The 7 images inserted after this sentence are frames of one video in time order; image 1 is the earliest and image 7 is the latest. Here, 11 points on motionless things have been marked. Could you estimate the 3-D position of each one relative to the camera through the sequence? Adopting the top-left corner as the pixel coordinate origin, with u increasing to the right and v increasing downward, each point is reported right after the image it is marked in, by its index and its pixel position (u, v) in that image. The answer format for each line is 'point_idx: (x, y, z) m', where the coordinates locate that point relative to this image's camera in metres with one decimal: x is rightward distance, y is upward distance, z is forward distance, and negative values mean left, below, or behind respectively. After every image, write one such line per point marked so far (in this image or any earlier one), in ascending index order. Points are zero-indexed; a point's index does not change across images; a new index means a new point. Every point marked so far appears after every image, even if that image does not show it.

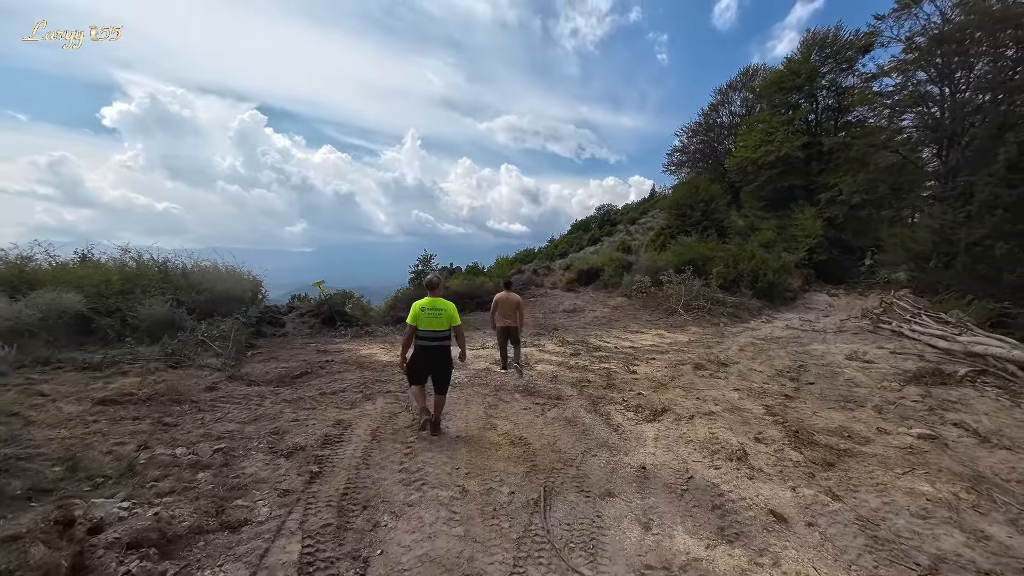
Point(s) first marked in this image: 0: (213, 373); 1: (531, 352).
0: (-4.8, -1.4, +6.8) m
1: (+0.5, -1.7, +11.2) m
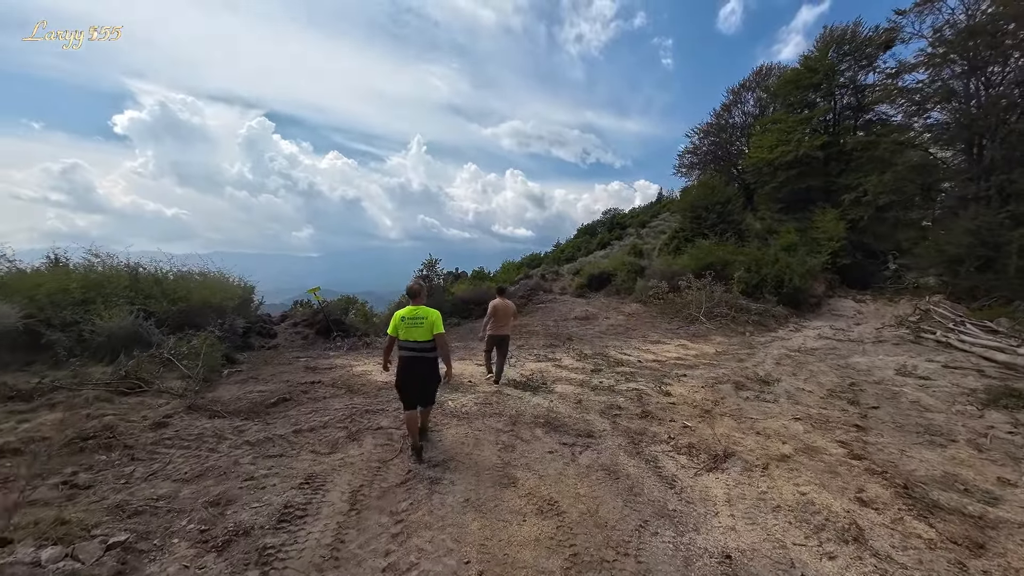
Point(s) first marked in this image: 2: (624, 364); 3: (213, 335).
0: (-4.5, -1.5, +5.7) m
1: (+0.8, -1.8, +10.0) m
2: (+2.9, -2.0, +11.1) m
3: (-5.8, -0.9, +8.3) m
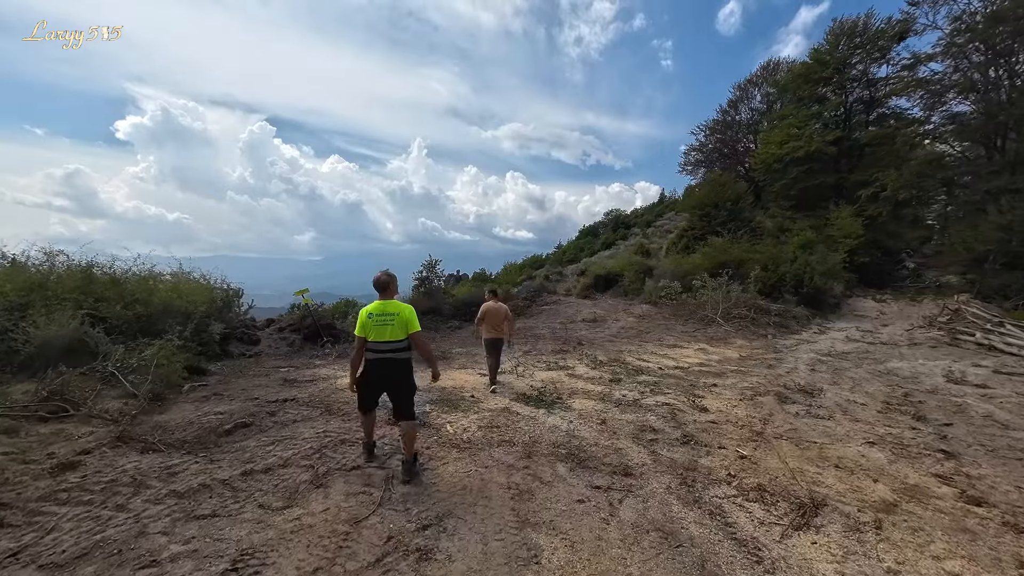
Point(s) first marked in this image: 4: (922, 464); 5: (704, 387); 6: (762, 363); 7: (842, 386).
0: (-4.4, -1.5, +4.5) m
1: (+1.0, -1.8, +8.8) m
2: (+3.0, -2.0, +9.9) m
3: (-5.7, -0.9, +7.2) m
4: (+4.7, -2.0, +5.0) m
5: (+3.9, -2.0, +8.7) m
6: (+7.1, -2.1, +12.2) m
7: (+7.3, -2.2, +9.4) m
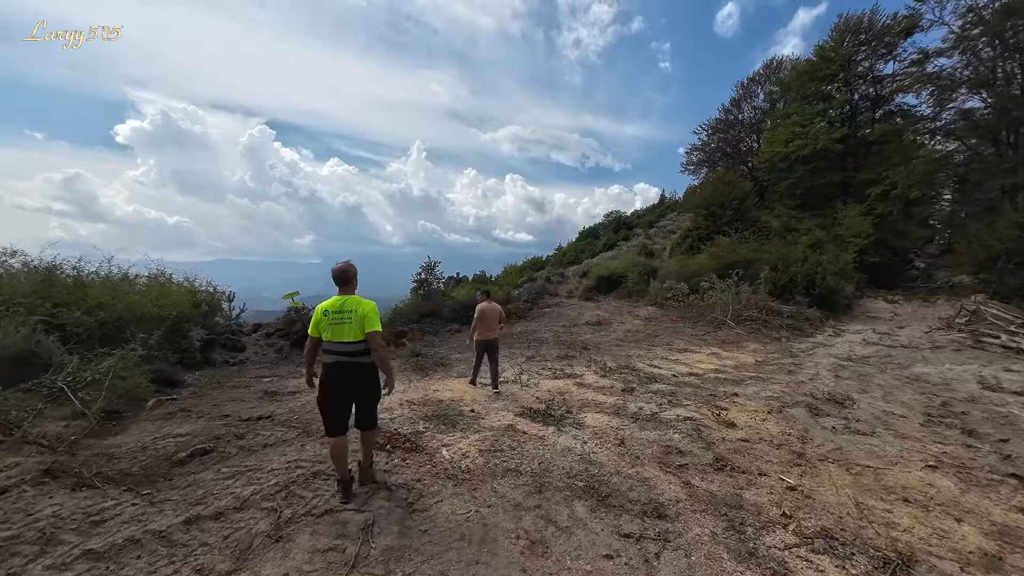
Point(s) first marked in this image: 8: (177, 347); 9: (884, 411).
0: (-4.3, -1.5, +3.8) m
1: (+1.0, -1.9, +8.1) m
2: (+3.1, -2.0, +9.2) m
3: (-5.6, -1.0, +6.4) m
4: (+4.8, -2.0, +4.2) m
5: (+3.9, -2.0, +7.9) m
6: (+7.1, -2.1, +11.4) m
7: (+7.3, -2.2, +8.7) m
8: (-7.3, -1.3, +9.2) m
9: (+6.4, -2.1, +7.4) m
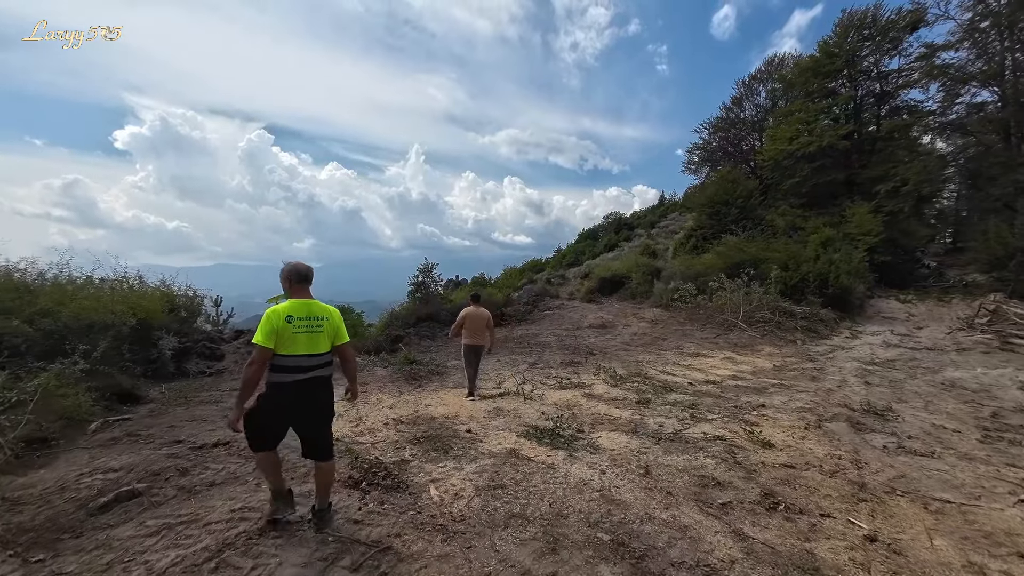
0: (-4.3, -1.6, +3.0) m
1: (+1.1, -1.9, +7.3) m
2: (+3.1, -2.0, +8.4) m
3: (-5.6, -1.0, +5.6) m
4: (+4.8, -2.0, +3.4) m
5: (+4.0, -2.0, +7.1) m
6: (+7.2, -2.1, +10.6) m
7: (+7.4, -2.1, +7.9) m
8: (-7.2, -1.4, +8.4) m
9: (+6.4, -2.1, +6.6) m
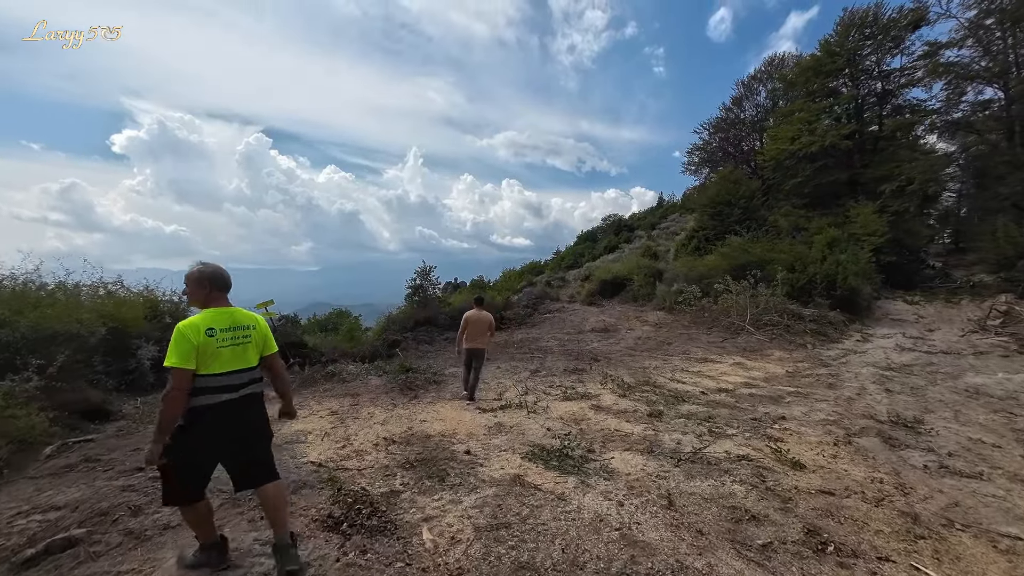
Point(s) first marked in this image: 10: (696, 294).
0: (-4.2, -1.6, +2.4) m
1: (+1.1, -1.9, +6.7) m
2: (+3.2, -2.1, +7.9) m
3: (-5.5, -1.1, +5.1) m
4: (+4.9, -2.0, +2.9) m
5: (+4.0, -2.1, +6.6) m
6: (+7.2, -2.2, +10.1) m
7: (+7.4, -2.2, +7.4) m
8: (-7.2, -1.5, +7.9) m
9: (+6.5, -2.1, +6.1) m
10: (+8.2, -0.3, +19.2) m
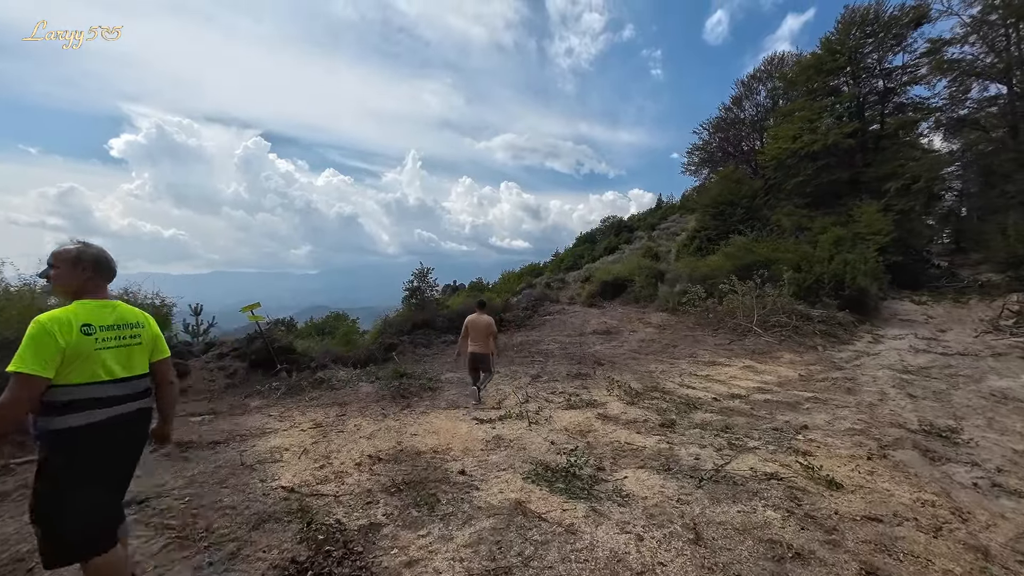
0: (-4.2, -1.6, +1.9) m
1: (+1.1, -1.9, +6.2) m
2: (+3.1, -2.0, +7.3) m
3: (-5.5, -1.1, +4.5) m
4: (+4.9, -2.0, +2.4) m
5: (+4.0, -2.0, +6.1) m
6: (+7.2, -2.2, +9.6) m
7: (+7.4, -2.1, +6.9) m
8: (-7.2, -1.5, +7.3) m
9: (+6.5, -2.1, +5.5) m
10: (+8.1, -0.3, +18.7) m
